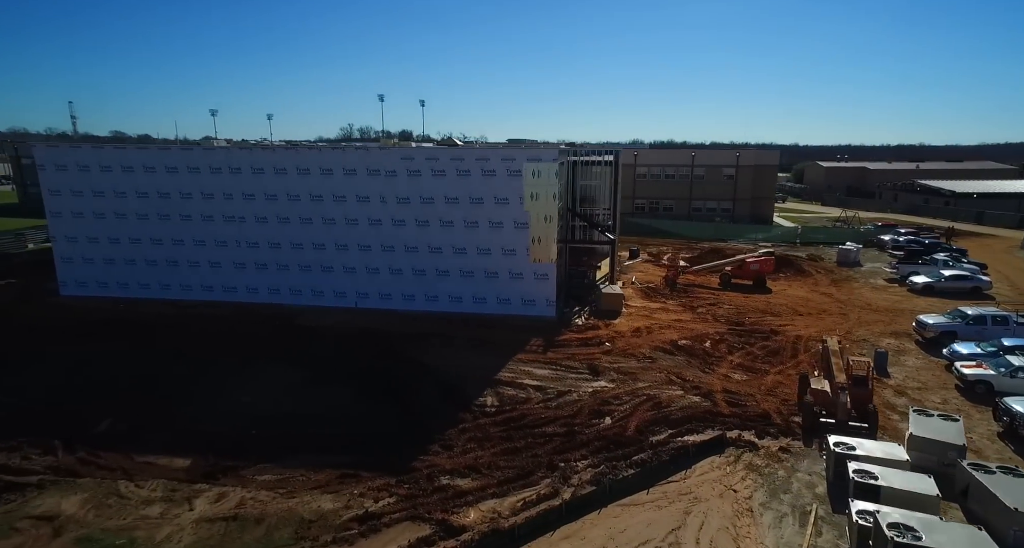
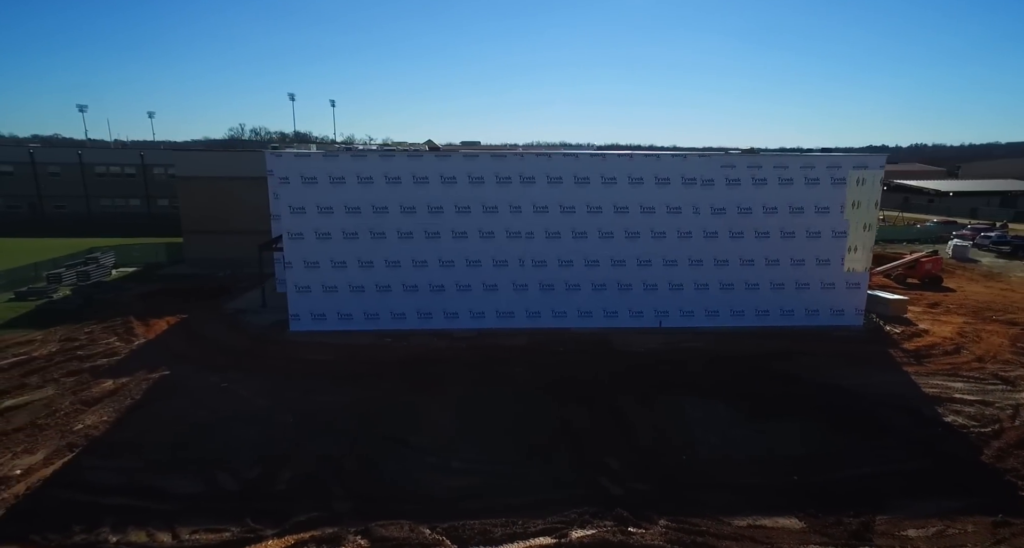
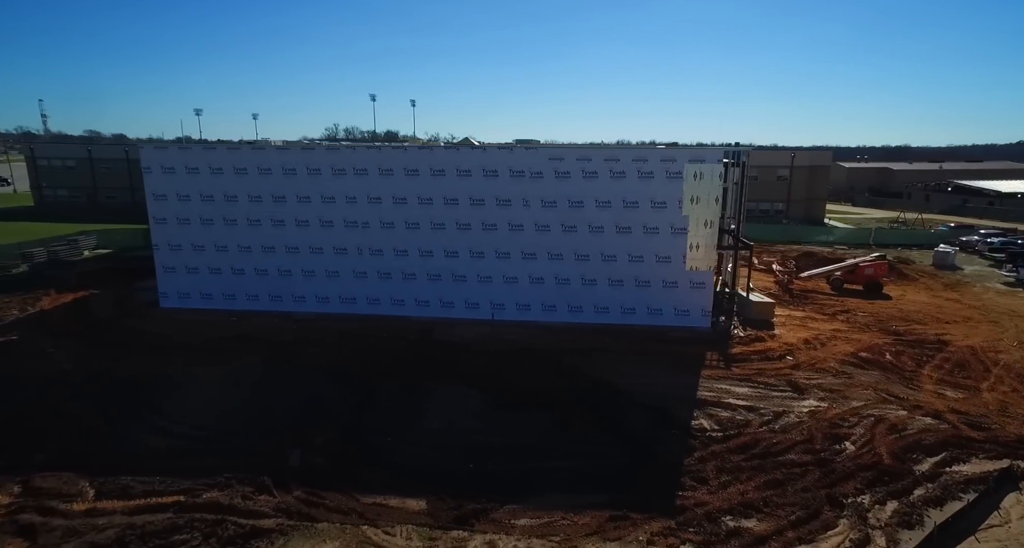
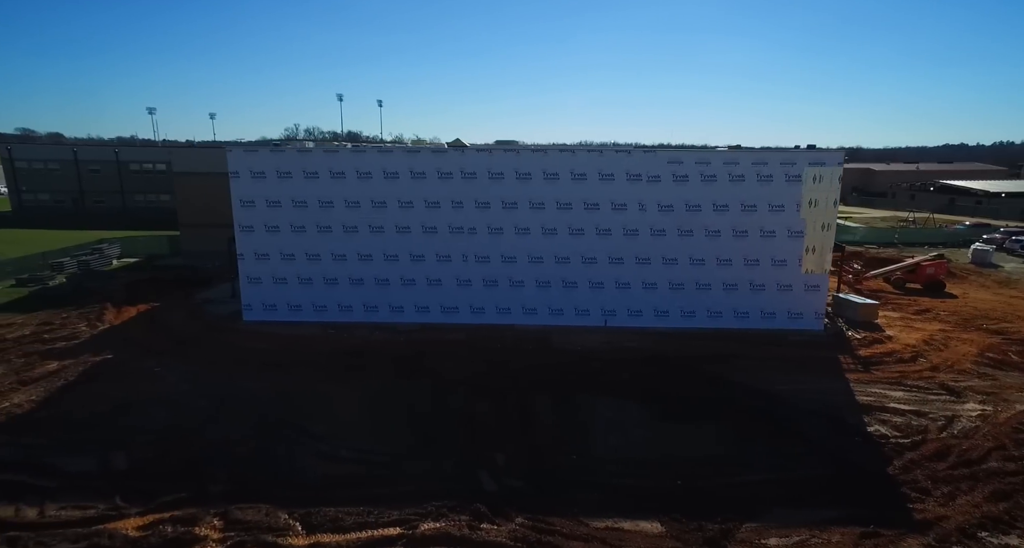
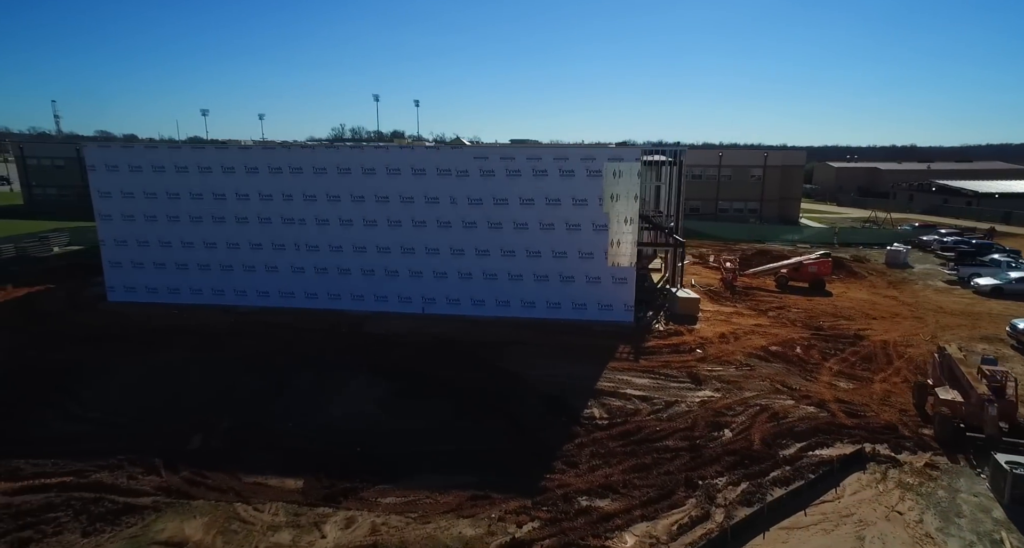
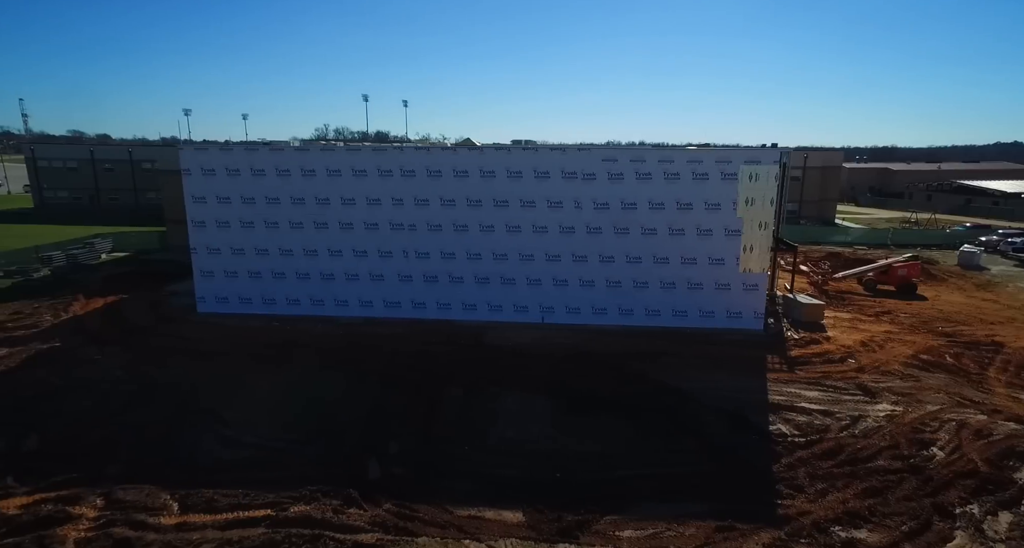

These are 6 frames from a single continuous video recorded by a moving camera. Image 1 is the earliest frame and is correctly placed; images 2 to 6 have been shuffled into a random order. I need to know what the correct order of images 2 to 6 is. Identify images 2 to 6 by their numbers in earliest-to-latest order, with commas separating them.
5, 3, 6, 4, 2
